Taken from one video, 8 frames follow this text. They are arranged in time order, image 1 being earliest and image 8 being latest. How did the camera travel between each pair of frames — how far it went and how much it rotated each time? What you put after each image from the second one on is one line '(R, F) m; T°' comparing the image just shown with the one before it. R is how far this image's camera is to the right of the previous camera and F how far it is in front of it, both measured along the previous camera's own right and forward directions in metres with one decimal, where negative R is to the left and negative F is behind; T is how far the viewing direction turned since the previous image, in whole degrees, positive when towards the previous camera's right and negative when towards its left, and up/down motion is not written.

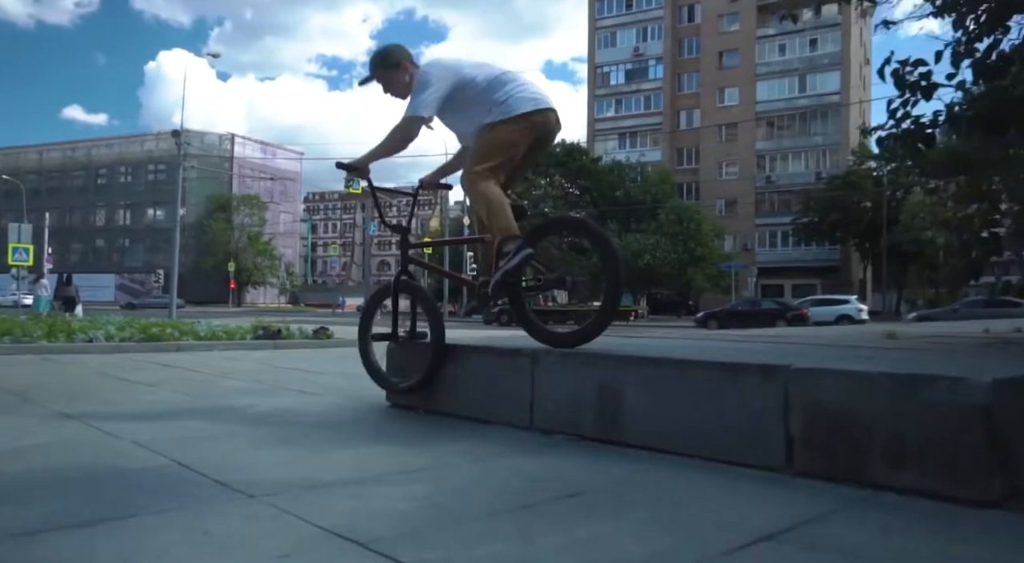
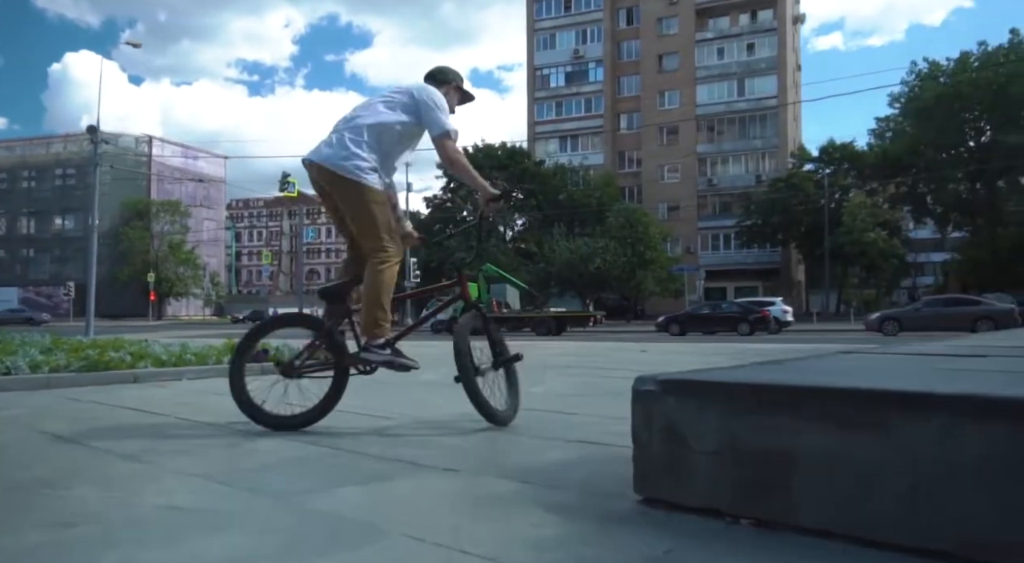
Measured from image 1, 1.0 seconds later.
(-1.4, +2.3) m; +5°
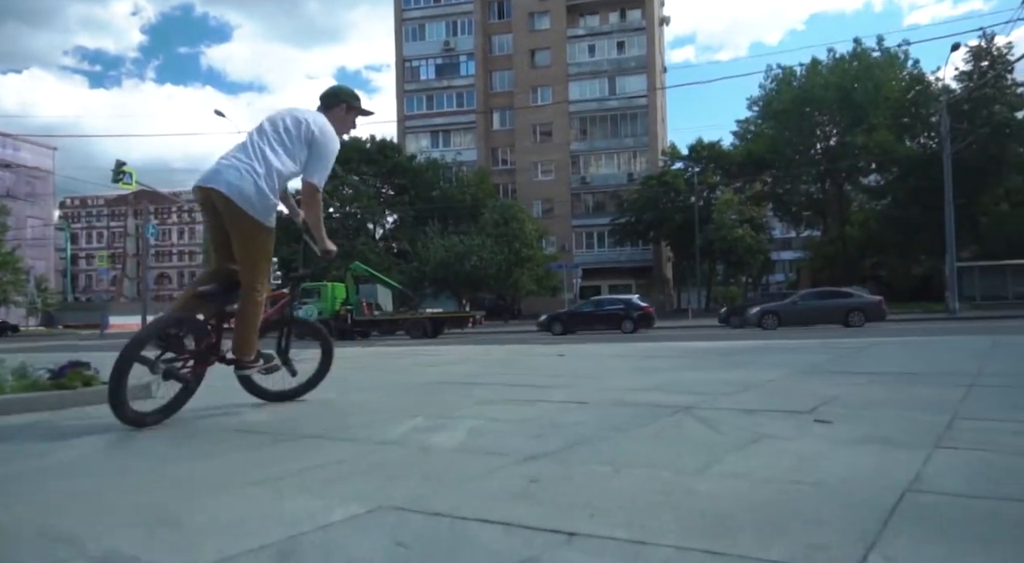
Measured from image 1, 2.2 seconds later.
(-0.1, +2.8) m; +10°
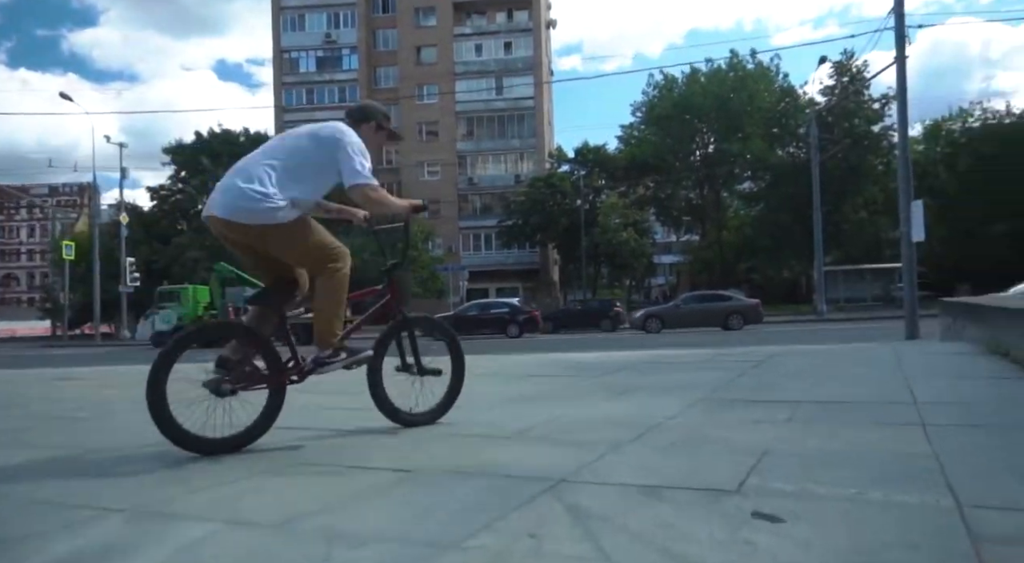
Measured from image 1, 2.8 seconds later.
(+0.4, +1.5) m; +8°
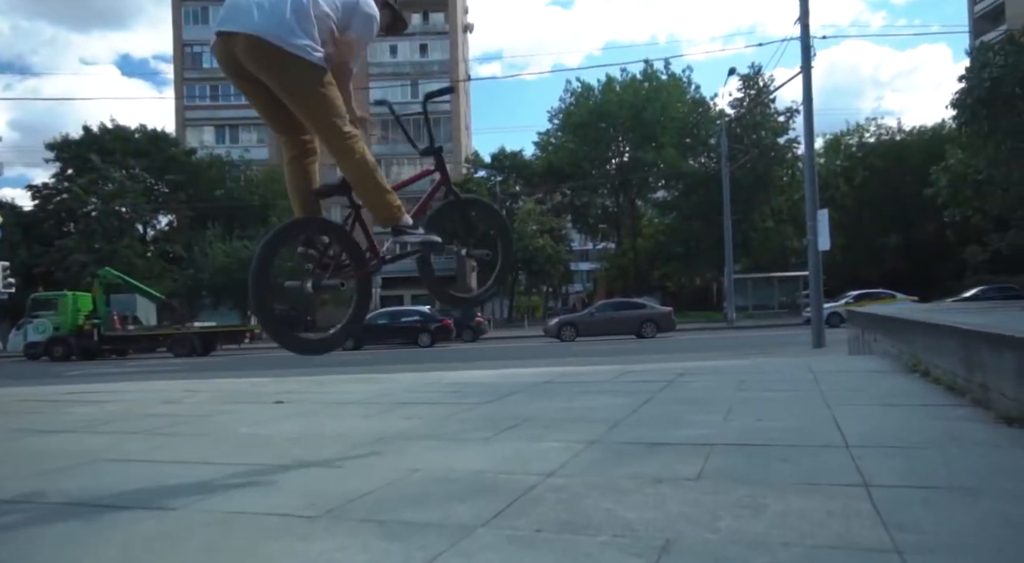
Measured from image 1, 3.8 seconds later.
(+0.4, +1.0) m; +6°
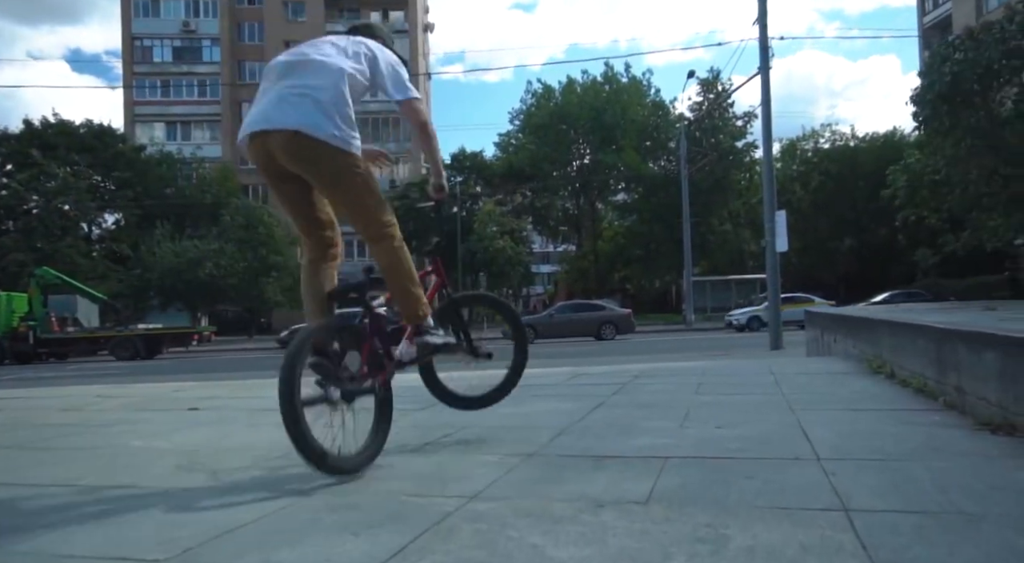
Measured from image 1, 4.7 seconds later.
(+0.2, +0.6) m; +3°
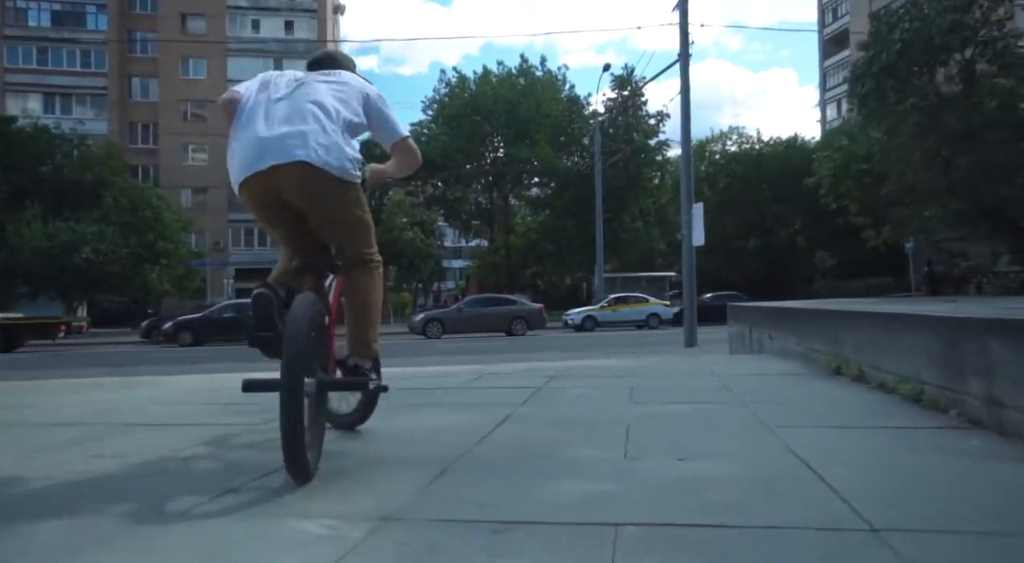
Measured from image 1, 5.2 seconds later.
(+0.2, +1.6) m; +7°
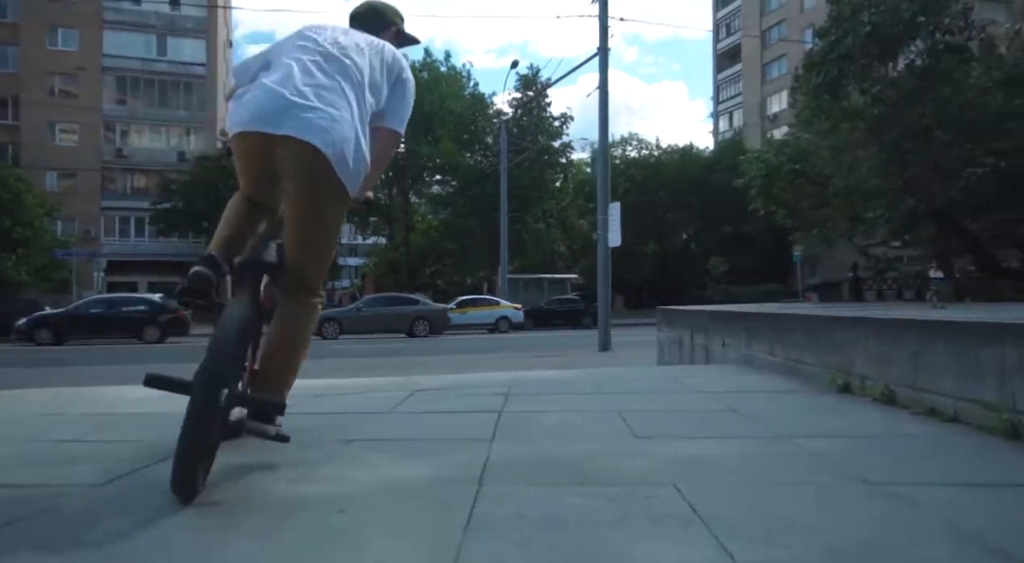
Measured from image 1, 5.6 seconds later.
(-0.3, +1.4) m; +8°
